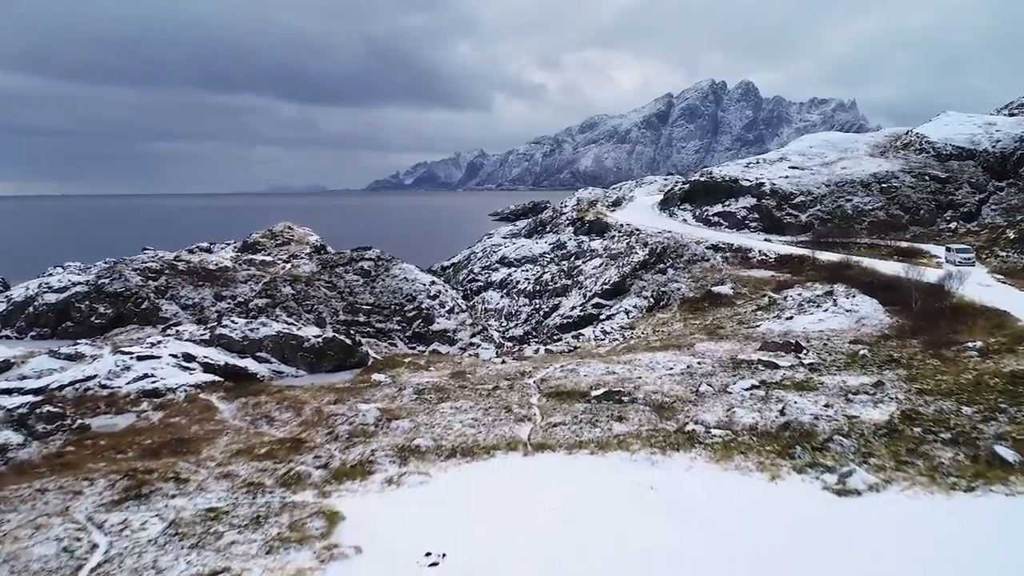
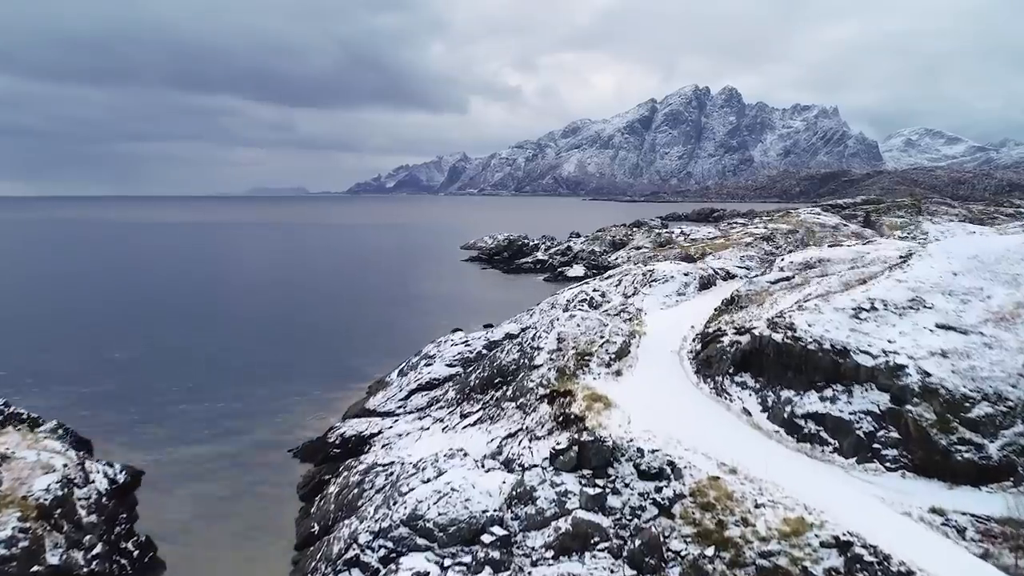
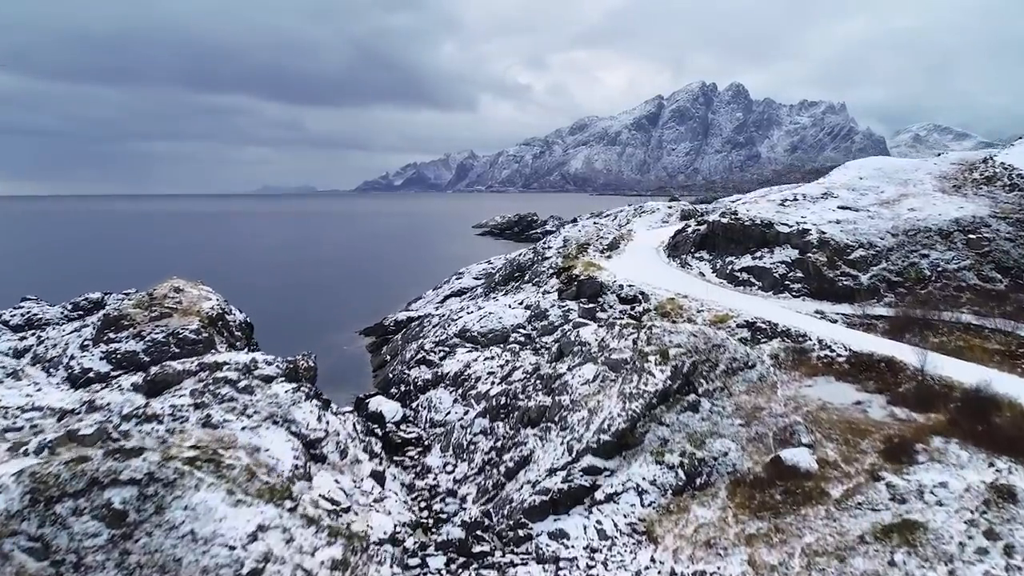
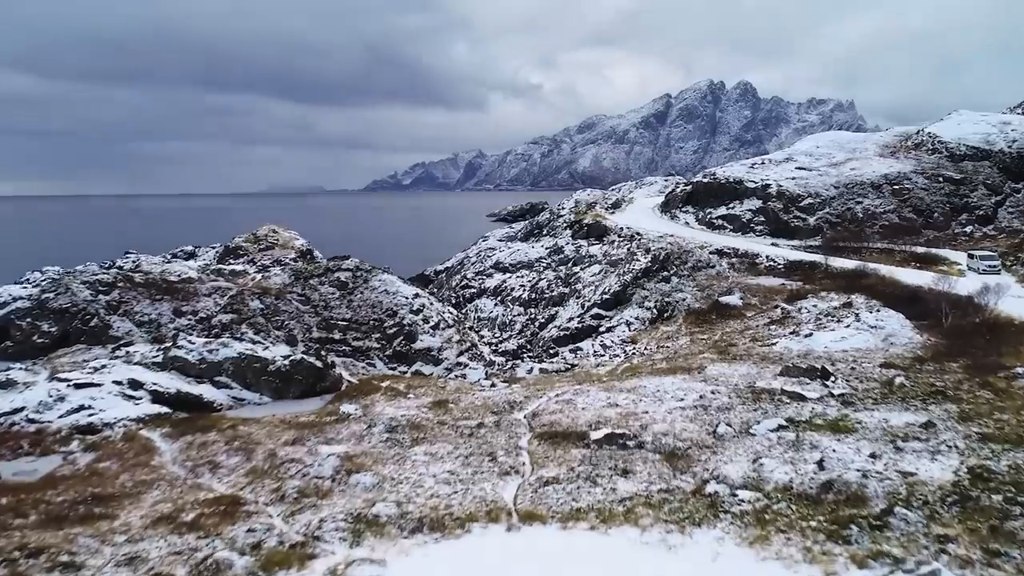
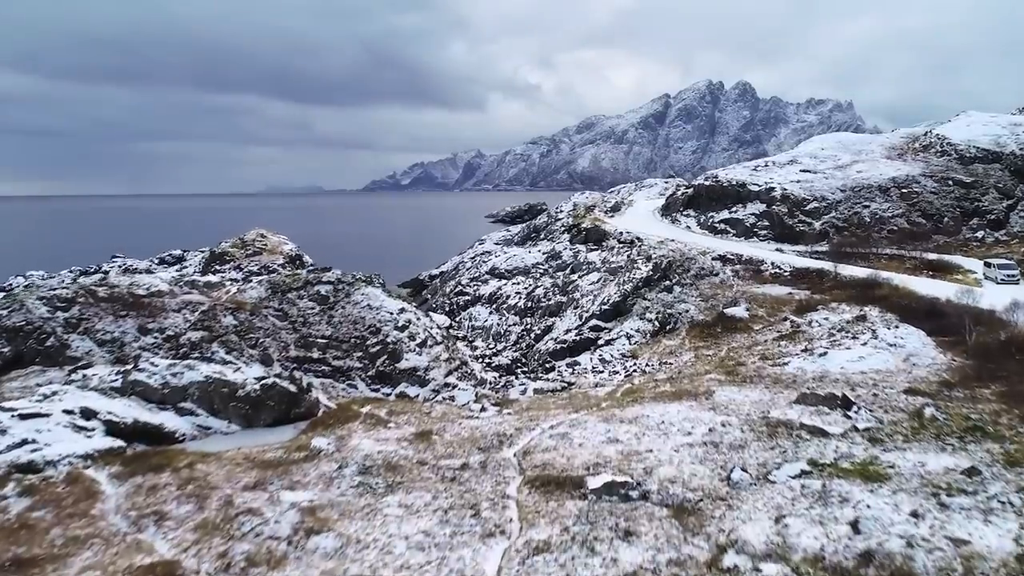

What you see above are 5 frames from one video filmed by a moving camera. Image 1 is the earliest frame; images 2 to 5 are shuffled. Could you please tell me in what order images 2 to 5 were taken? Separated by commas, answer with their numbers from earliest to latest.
4, 5, 3, 2
